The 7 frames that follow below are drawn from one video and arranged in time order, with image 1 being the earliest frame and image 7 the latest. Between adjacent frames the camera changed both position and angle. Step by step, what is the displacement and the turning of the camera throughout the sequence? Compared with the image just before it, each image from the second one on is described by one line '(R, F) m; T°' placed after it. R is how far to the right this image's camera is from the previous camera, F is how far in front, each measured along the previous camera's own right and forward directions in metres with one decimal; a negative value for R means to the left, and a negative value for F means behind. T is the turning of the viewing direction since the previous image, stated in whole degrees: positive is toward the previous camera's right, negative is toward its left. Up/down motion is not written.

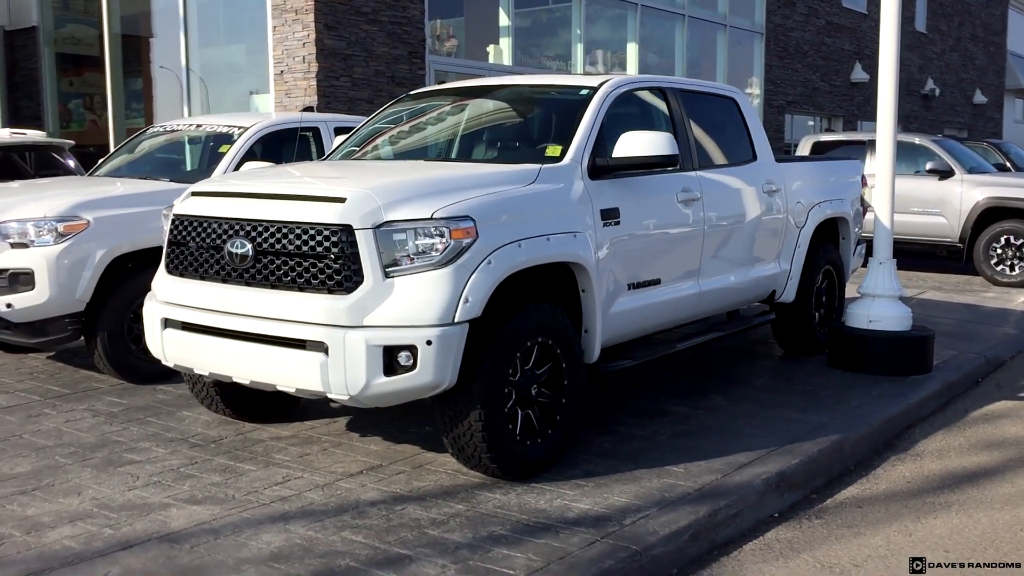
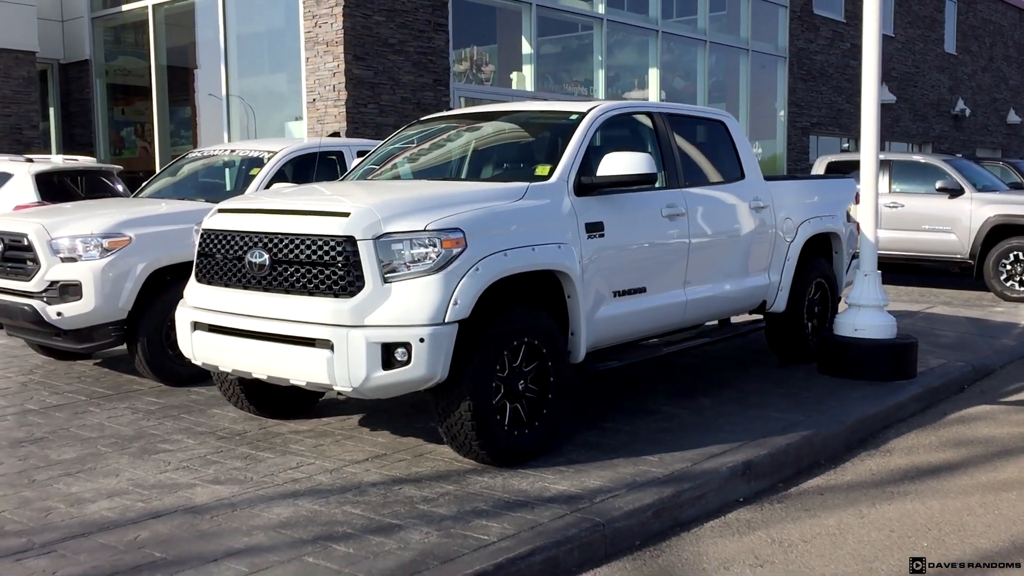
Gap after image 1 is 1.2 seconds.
(+0.3, -0.5) m; -3°
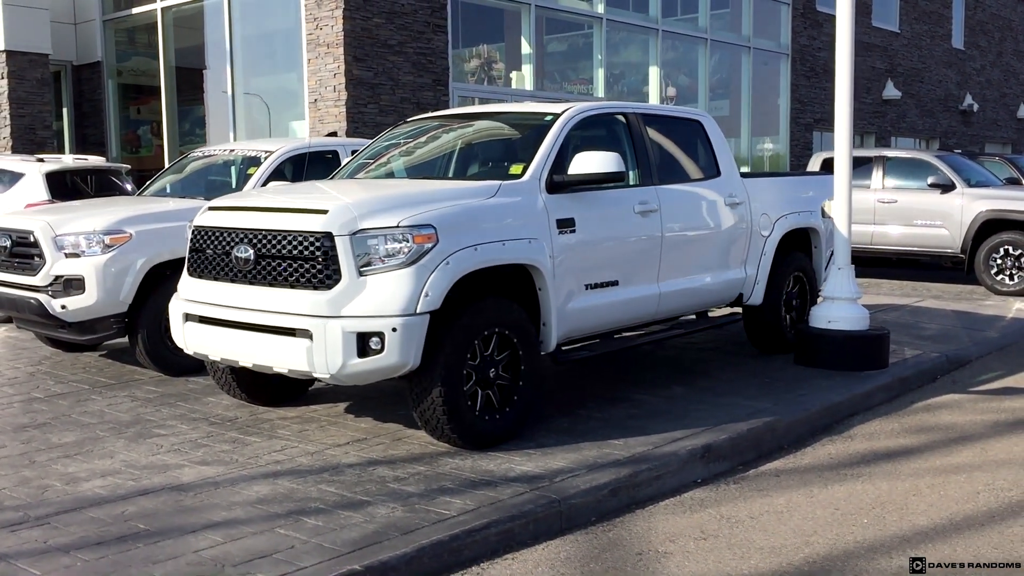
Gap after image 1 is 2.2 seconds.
(+0.3, -0.3) m; -1°
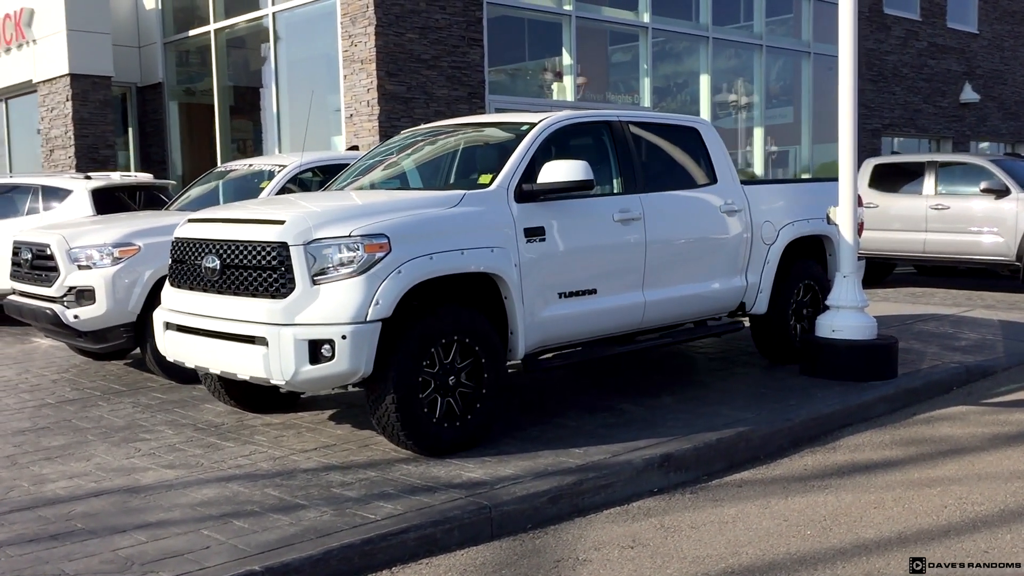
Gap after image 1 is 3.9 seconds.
(+0.7, 0.0) m; -5°
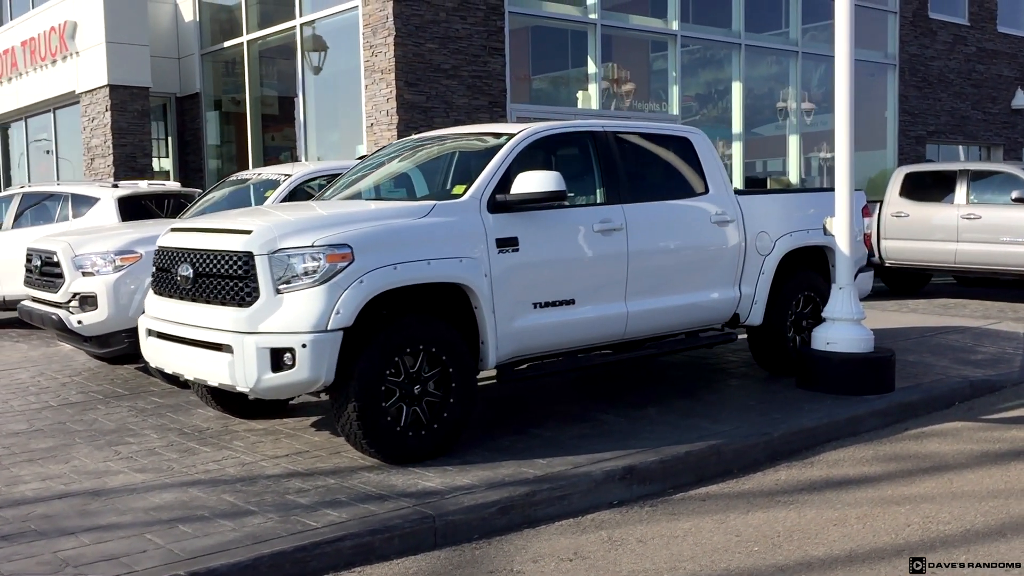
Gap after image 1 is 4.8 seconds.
(+0.5, 0.0) m; -4°
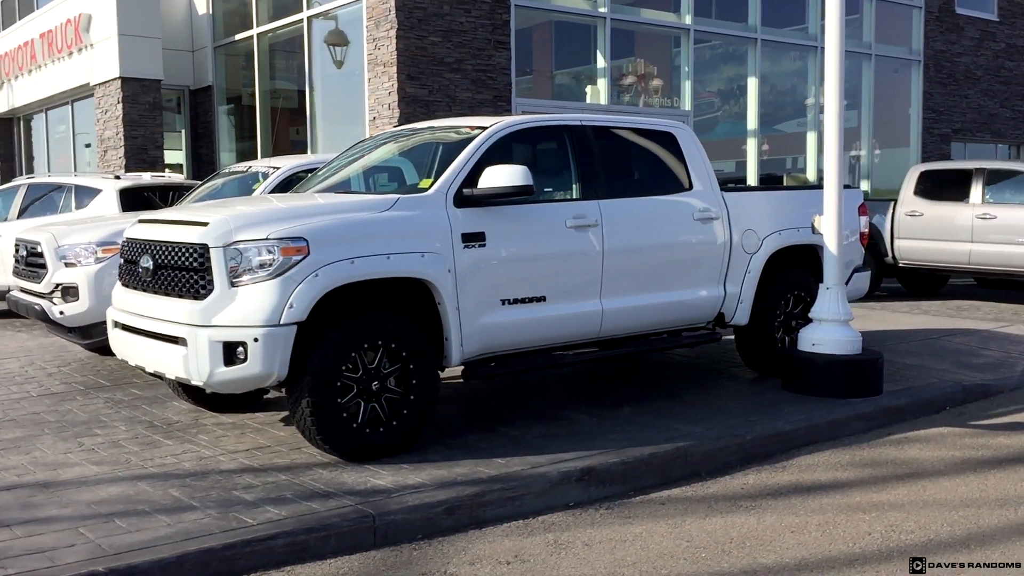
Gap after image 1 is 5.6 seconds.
(+0.4, +0.1) m; -2°
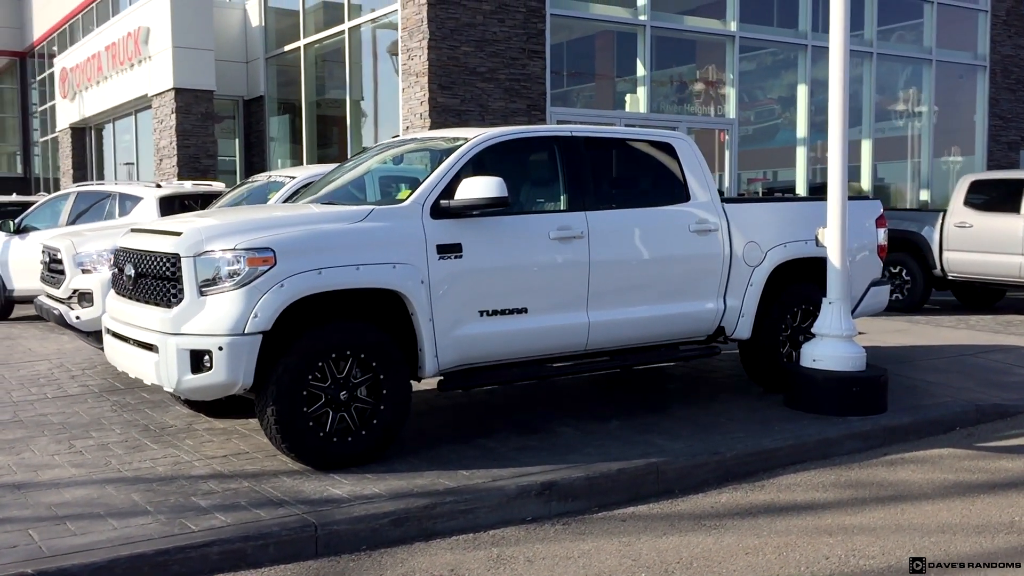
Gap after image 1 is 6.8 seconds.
(+0.6, 0.0) m; -5°
